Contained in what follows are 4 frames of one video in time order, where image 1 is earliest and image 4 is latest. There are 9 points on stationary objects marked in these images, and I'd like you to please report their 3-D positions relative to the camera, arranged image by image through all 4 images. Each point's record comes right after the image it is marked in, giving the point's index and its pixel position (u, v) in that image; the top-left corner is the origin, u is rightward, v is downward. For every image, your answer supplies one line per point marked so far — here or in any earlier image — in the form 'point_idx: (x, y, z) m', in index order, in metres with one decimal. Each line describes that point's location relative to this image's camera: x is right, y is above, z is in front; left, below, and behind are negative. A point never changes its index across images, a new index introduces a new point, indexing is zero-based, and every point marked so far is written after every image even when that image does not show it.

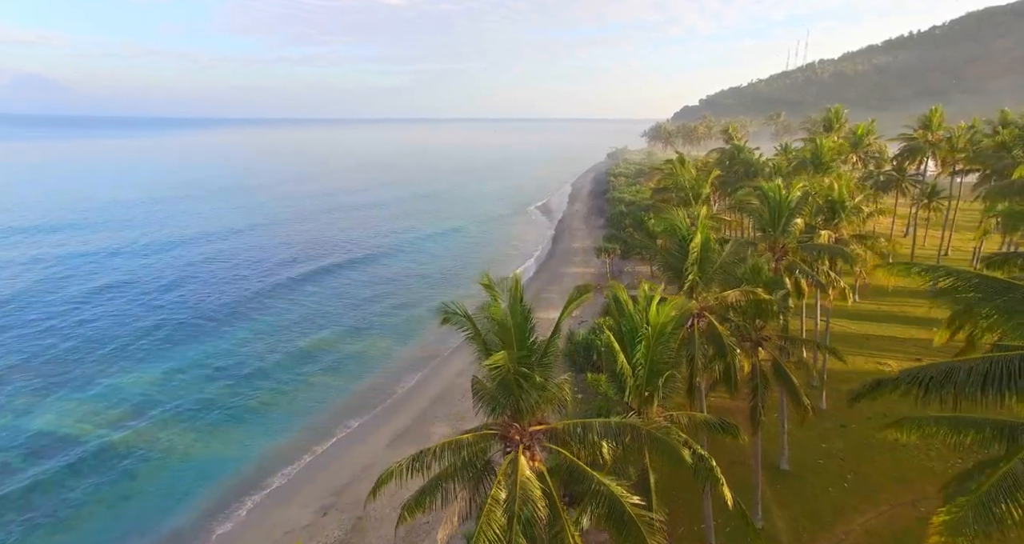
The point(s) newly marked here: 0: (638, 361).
0: (+2.5, -1.7, +10.7) m
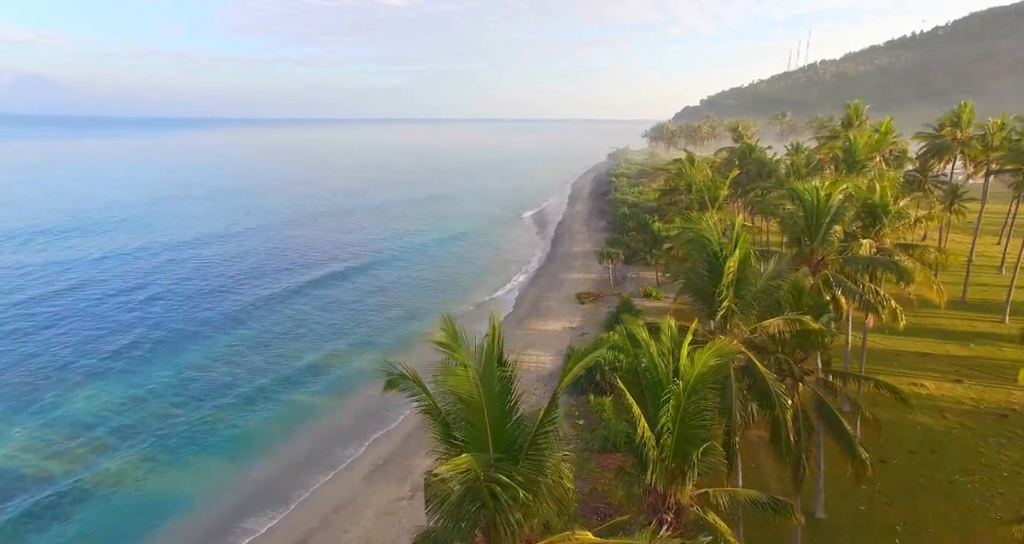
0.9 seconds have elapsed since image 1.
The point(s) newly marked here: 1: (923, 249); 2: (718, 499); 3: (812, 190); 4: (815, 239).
0: (+2.2, -2.2, +7.9) m
1: (+13.6, +0.7, +18.3) m
2: (+3.3, -3.7, +8.9) m
3: (+8.7, +2.4, +16.1) m
4: (+8.9, +0.9, +16.1) m
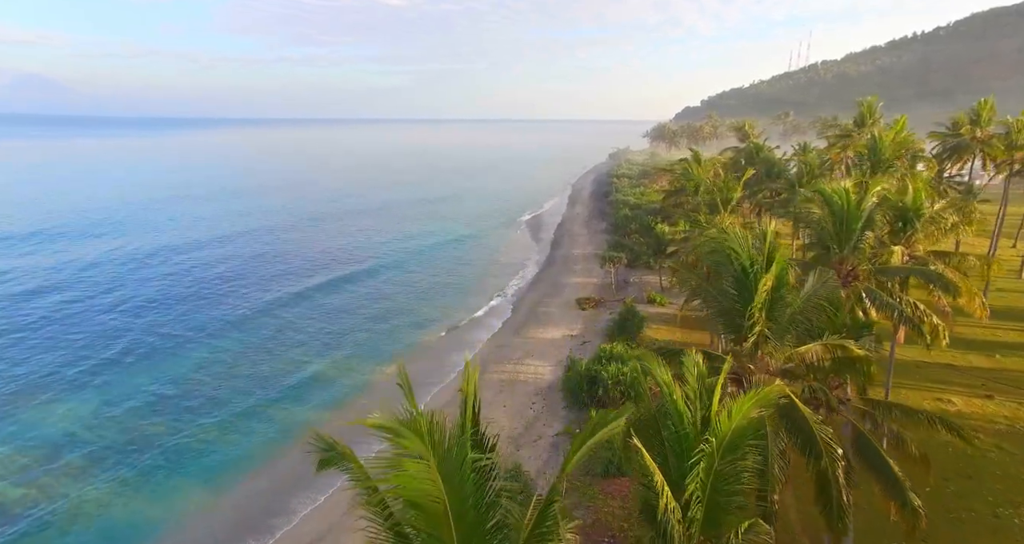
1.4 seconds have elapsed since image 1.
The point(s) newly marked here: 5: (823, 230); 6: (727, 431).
0: (+2.0, -2.5, +6.2) m
1: (+13.5, +0.4, +16.6) m
2: (+3.2, -3.9, +7.3) m
3: (+8.6, +2.1, +14.4) m
4: (+8.7, +0.6, +14.5) m
5: (+8.4, +1.2, +14.8) m
6: (+2.5, -1.7, +6.3) m
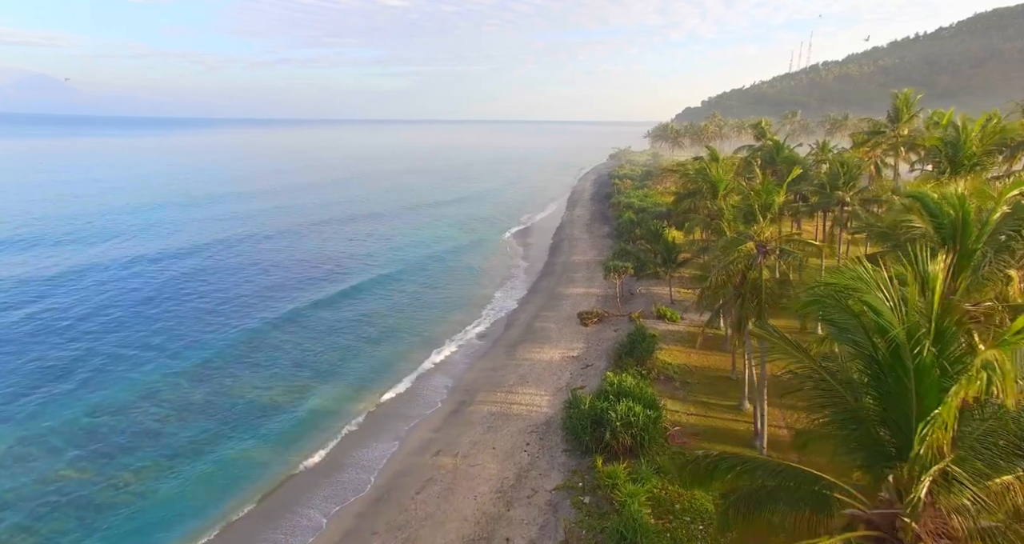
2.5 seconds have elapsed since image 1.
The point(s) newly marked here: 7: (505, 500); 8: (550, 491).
0: (+1.7, -3.2, +2.2) m
1: (+13.1, -0.3, +12.6) m
2: (+2.8, -4.6, +3.2) m
3: (+8.2, +1.4, +10.4) m
4: (+8.4, -0.1, +10.4) m
5: (+8.0, +0.5, +10.8) m
6: (+2.1, -2.4, +2.3) m
7: (-0.2, -8.0, +19.3) m
8: (+1.3, -7.6, +19.2) m
